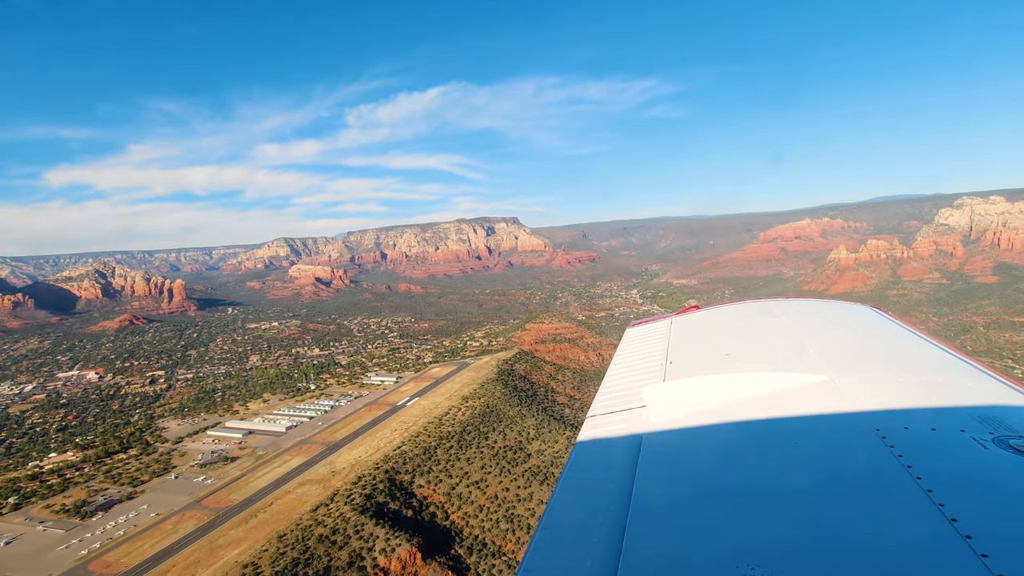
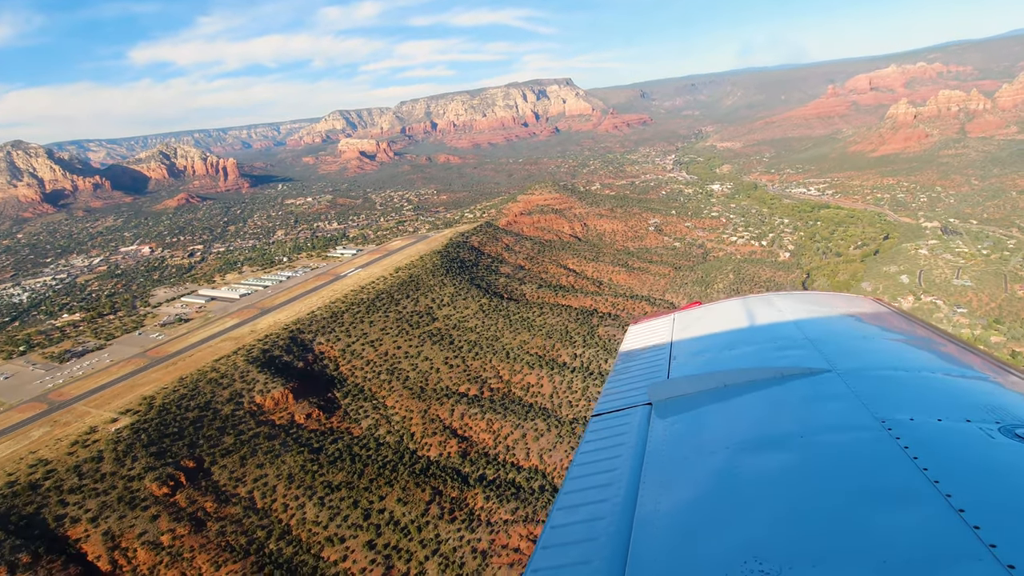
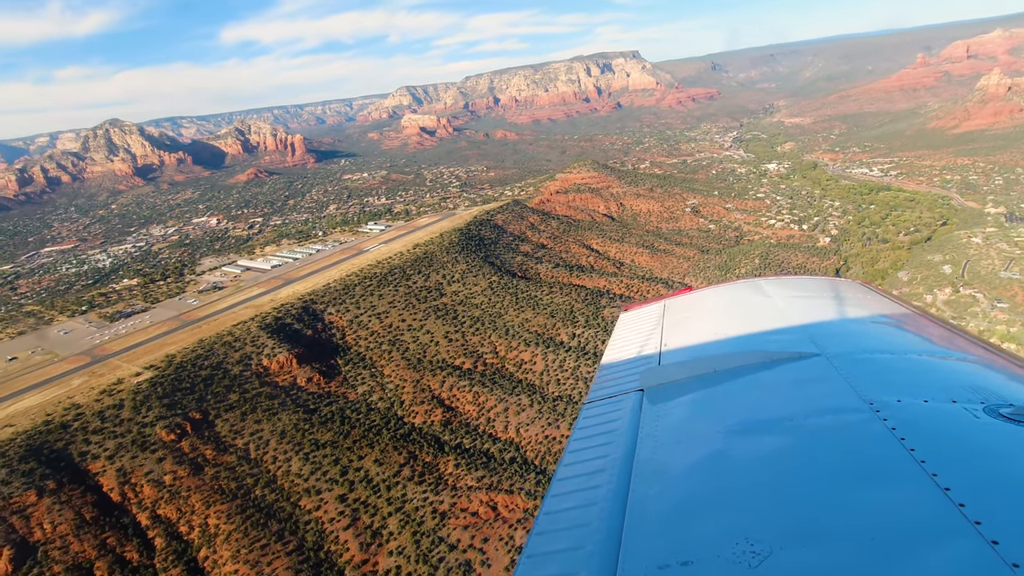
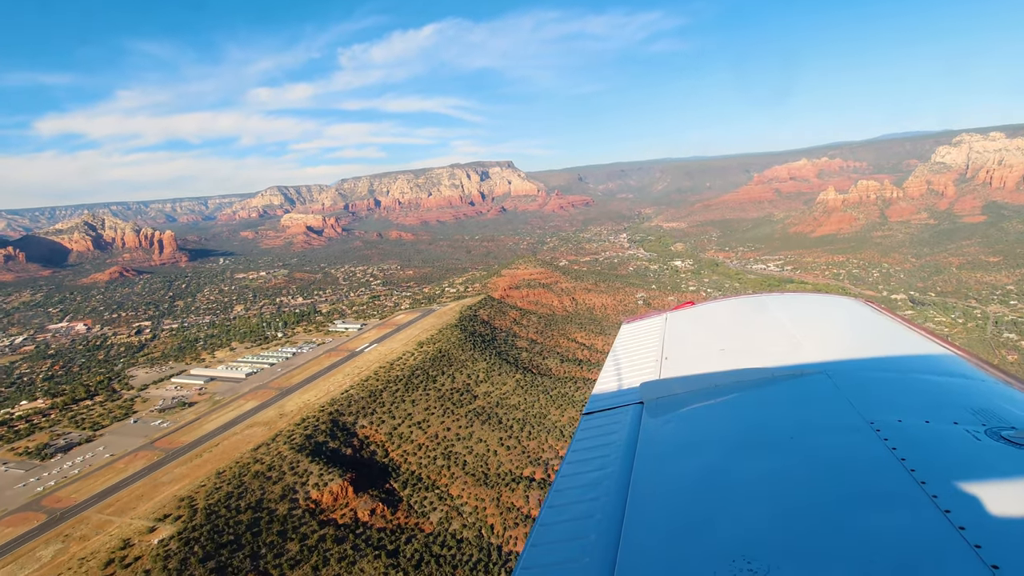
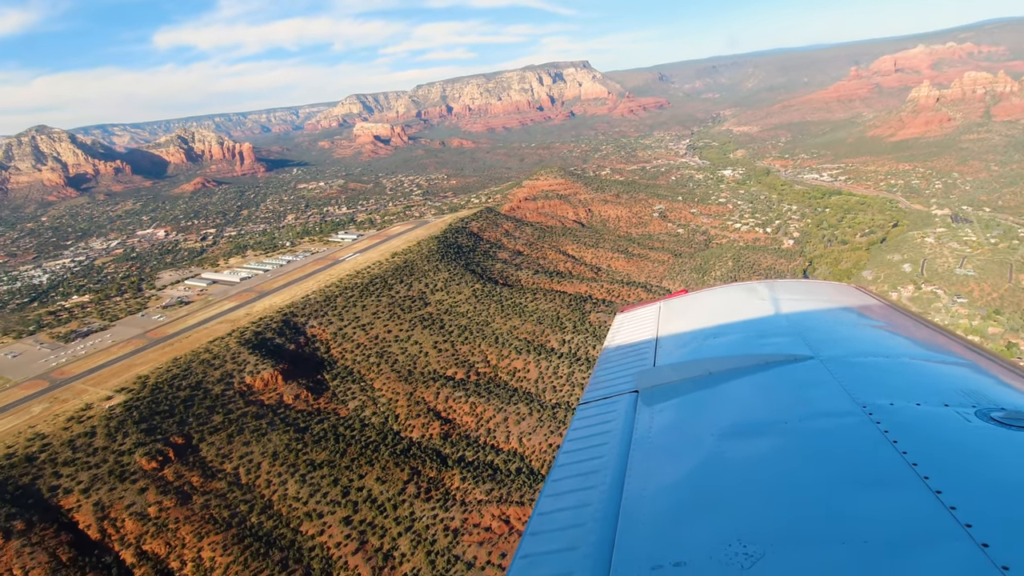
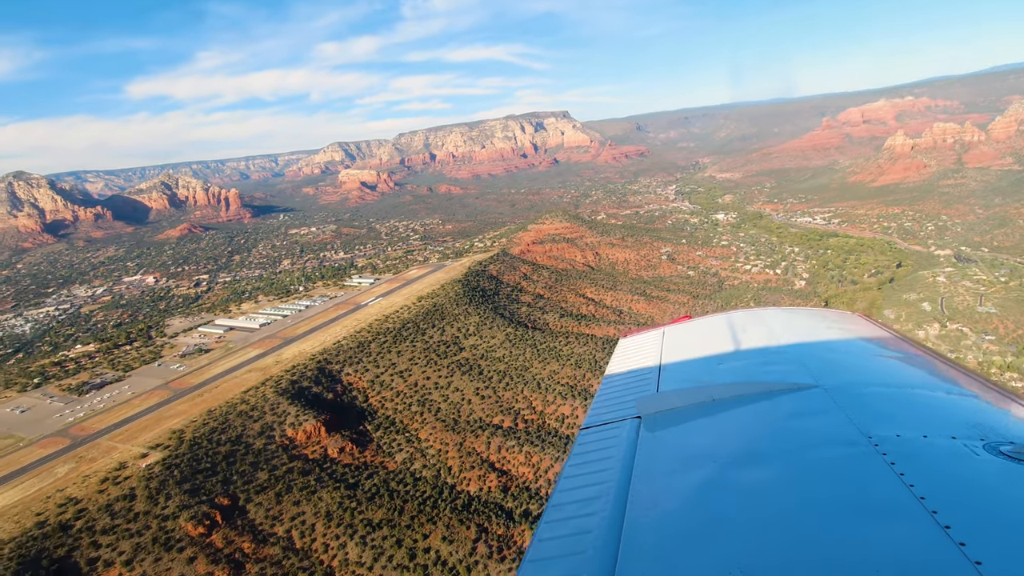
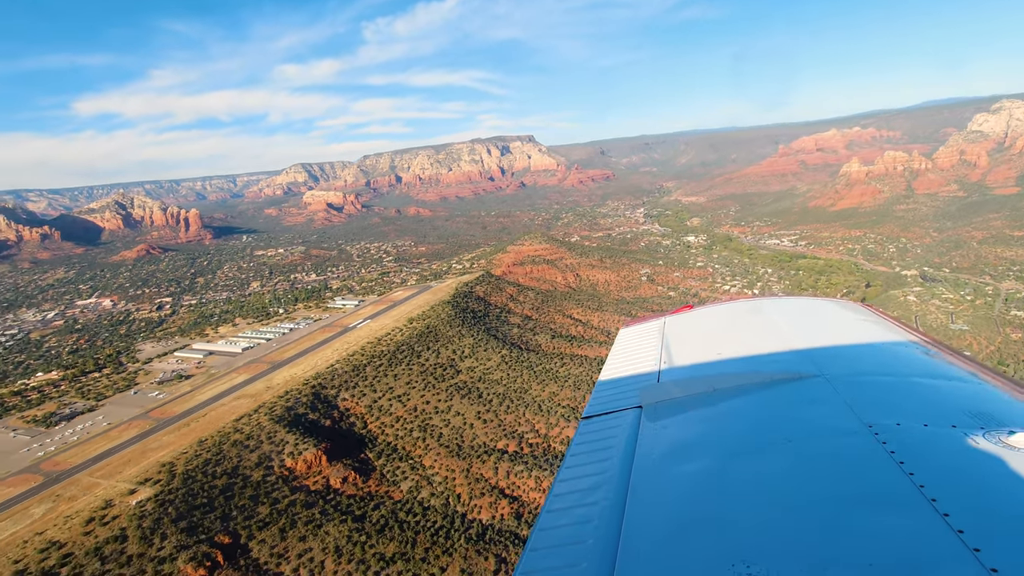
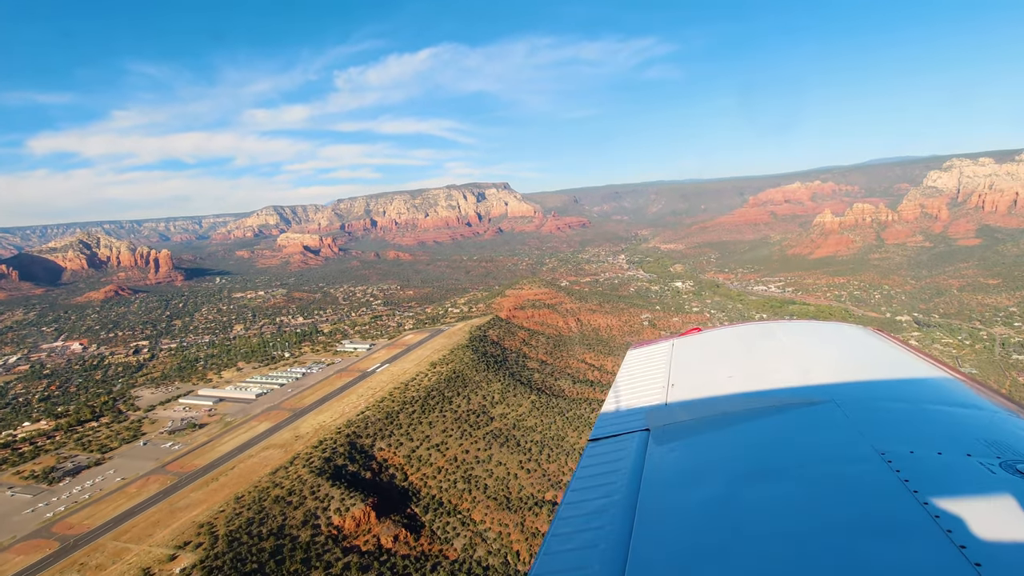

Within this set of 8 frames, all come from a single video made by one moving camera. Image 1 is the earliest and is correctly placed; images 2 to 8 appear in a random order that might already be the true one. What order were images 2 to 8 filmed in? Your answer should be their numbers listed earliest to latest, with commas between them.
8, 4, 7, 6, 2, 5, 3
